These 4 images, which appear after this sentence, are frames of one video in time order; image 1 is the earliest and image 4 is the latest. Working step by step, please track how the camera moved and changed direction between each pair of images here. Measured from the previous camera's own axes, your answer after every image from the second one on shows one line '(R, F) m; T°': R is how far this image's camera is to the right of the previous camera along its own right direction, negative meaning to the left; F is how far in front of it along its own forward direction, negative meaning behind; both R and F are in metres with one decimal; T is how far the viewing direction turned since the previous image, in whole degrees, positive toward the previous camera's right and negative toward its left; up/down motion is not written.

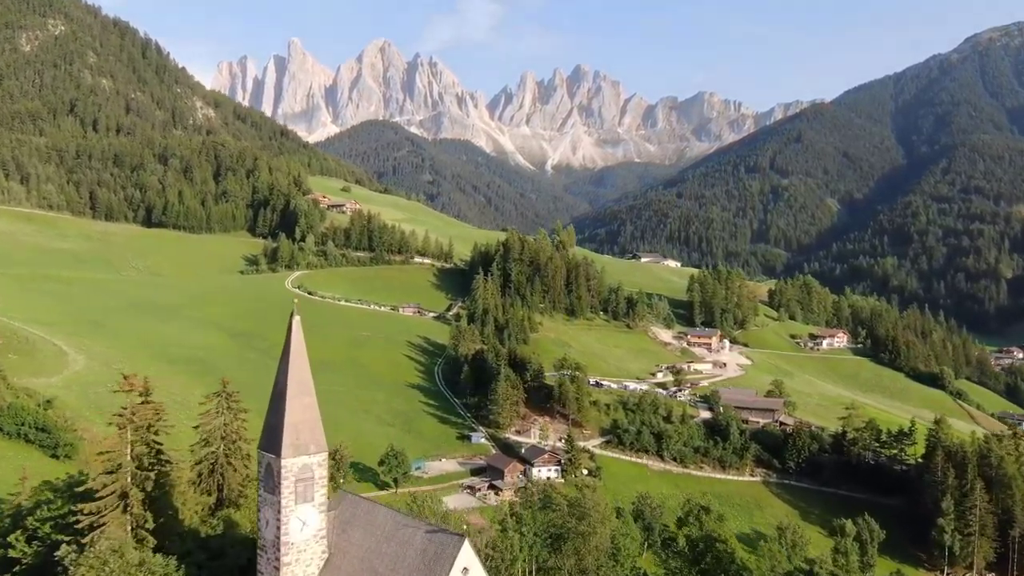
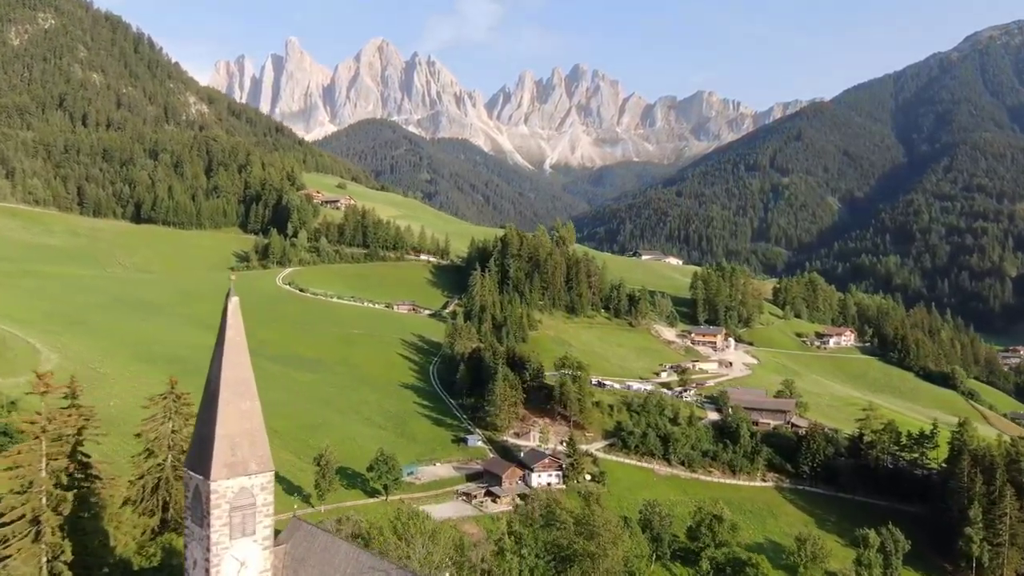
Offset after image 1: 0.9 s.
(0.0, +4.5) m; 0°
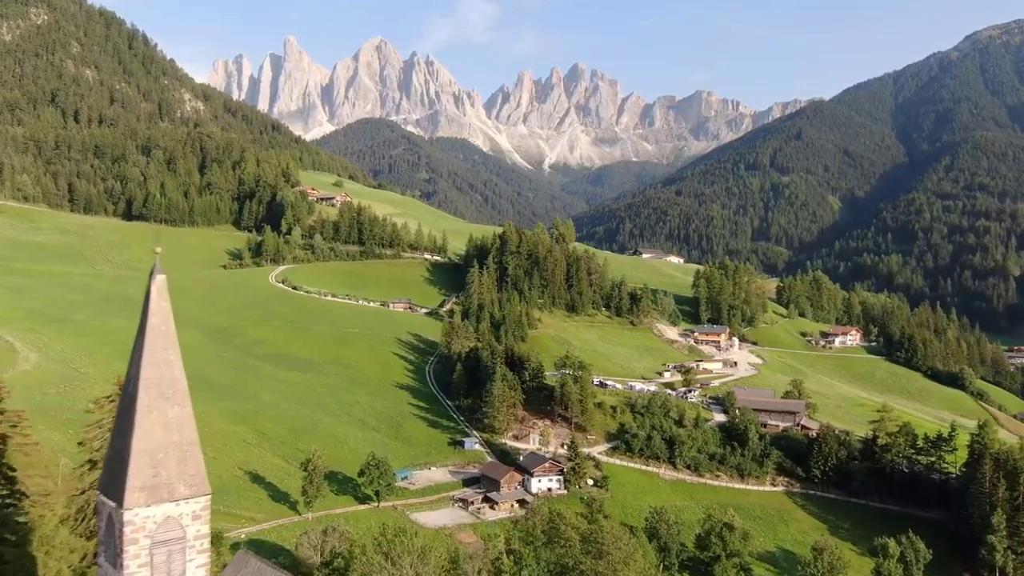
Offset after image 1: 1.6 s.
(0.0, +3.3) m; 0°
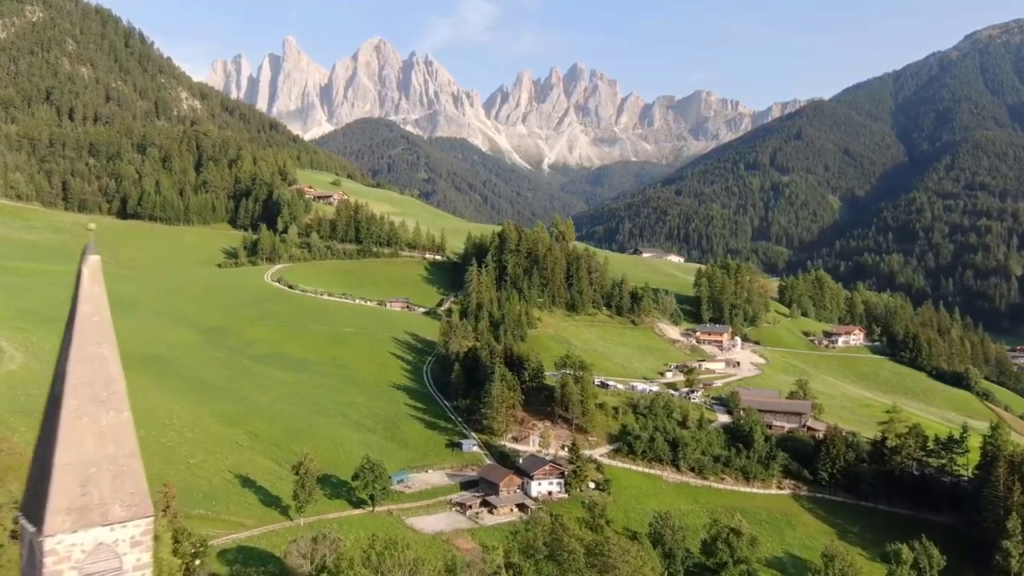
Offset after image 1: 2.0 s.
(0.0, +2.0) m; 0°
